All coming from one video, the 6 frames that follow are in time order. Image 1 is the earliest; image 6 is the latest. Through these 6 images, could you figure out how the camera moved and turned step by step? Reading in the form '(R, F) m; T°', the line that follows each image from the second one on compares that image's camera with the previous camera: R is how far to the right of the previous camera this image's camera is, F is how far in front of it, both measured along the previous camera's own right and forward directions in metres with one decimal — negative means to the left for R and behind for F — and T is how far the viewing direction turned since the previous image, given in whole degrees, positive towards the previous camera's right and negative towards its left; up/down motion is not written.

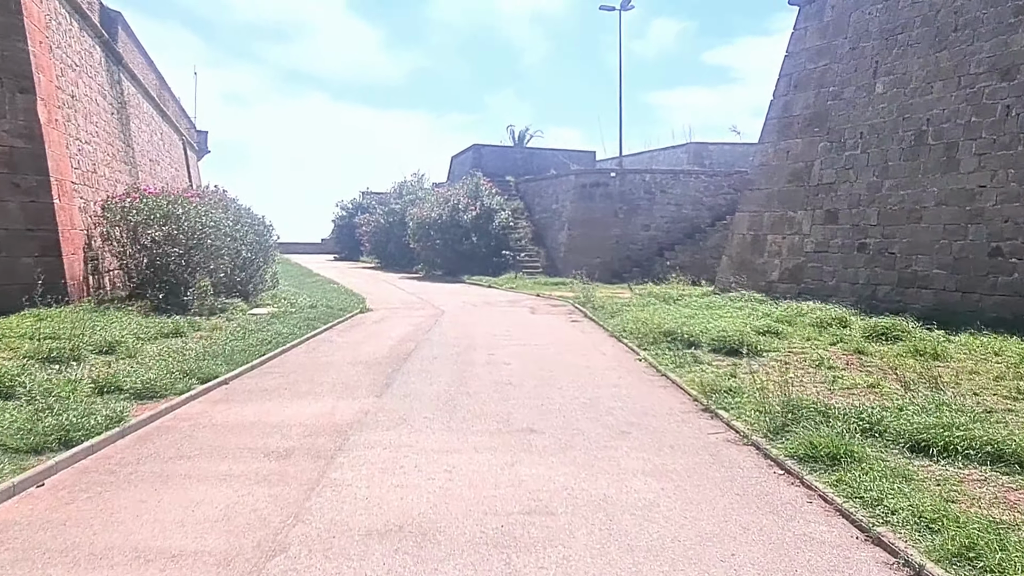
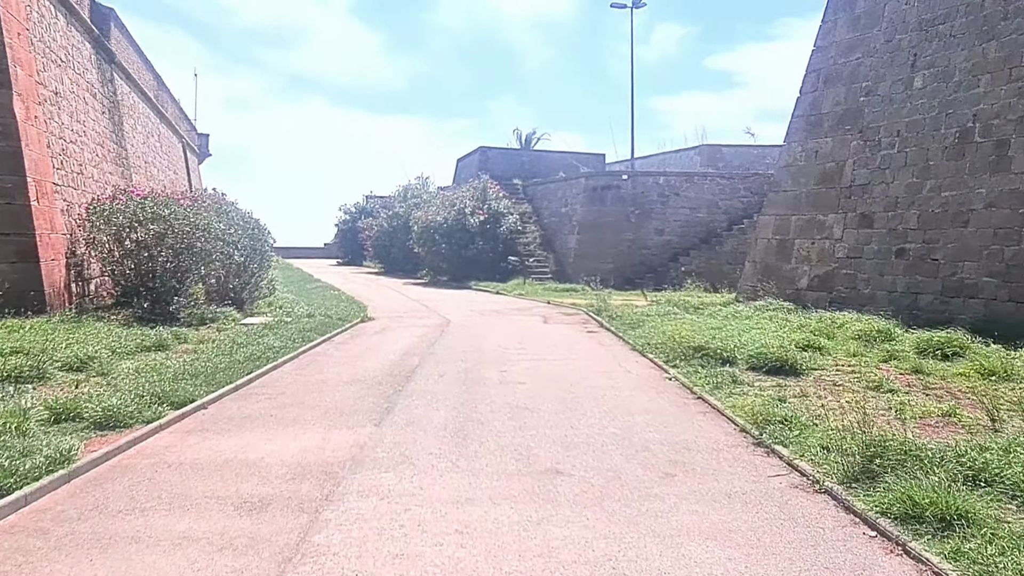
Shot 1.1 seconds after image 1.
(-0.1, +0.9) m; 0°
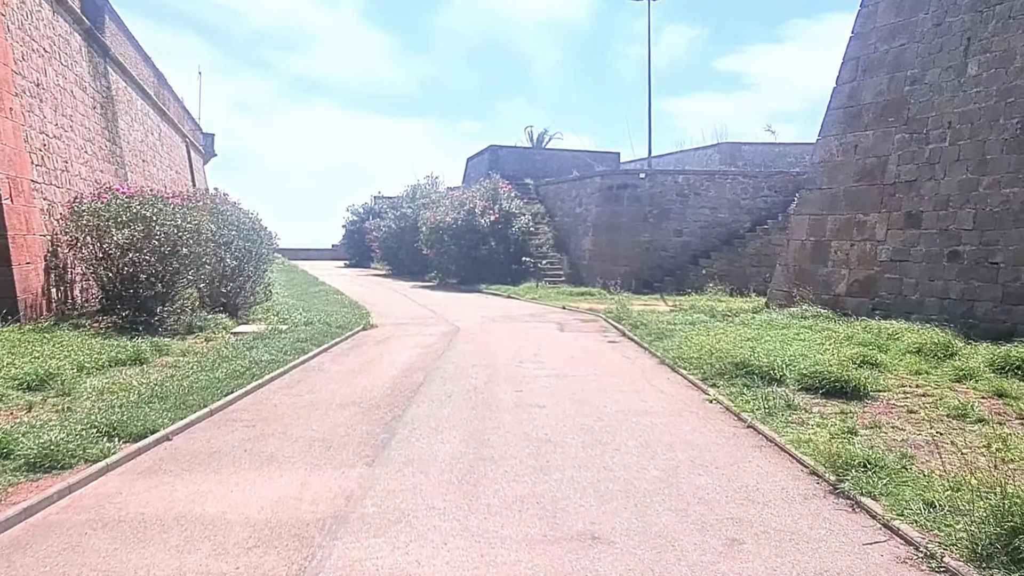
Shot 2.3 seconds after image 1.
(-0.1, +1.0) m; -1°
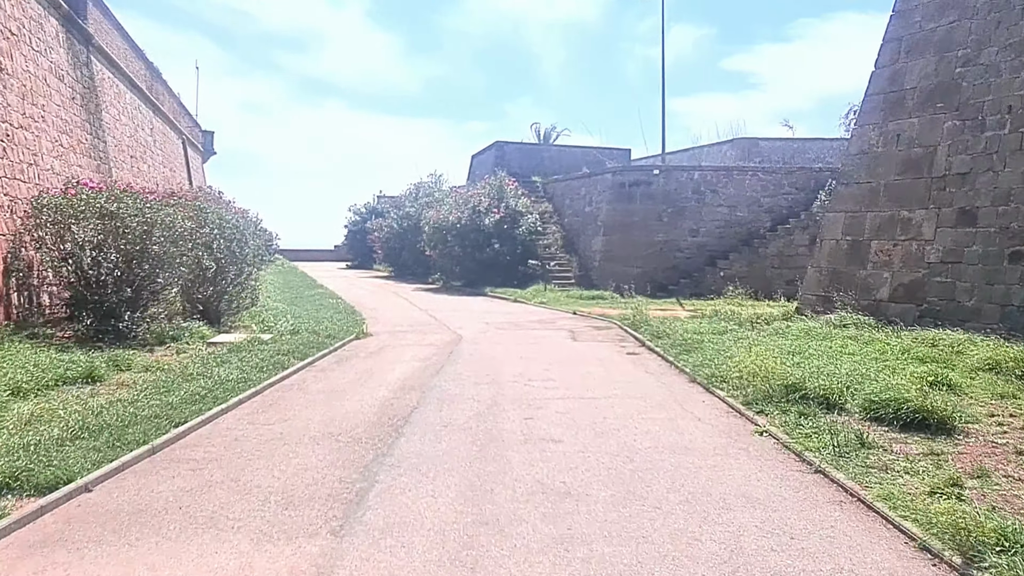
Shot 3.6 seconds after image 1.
(0.0, +1.2) m; 0°
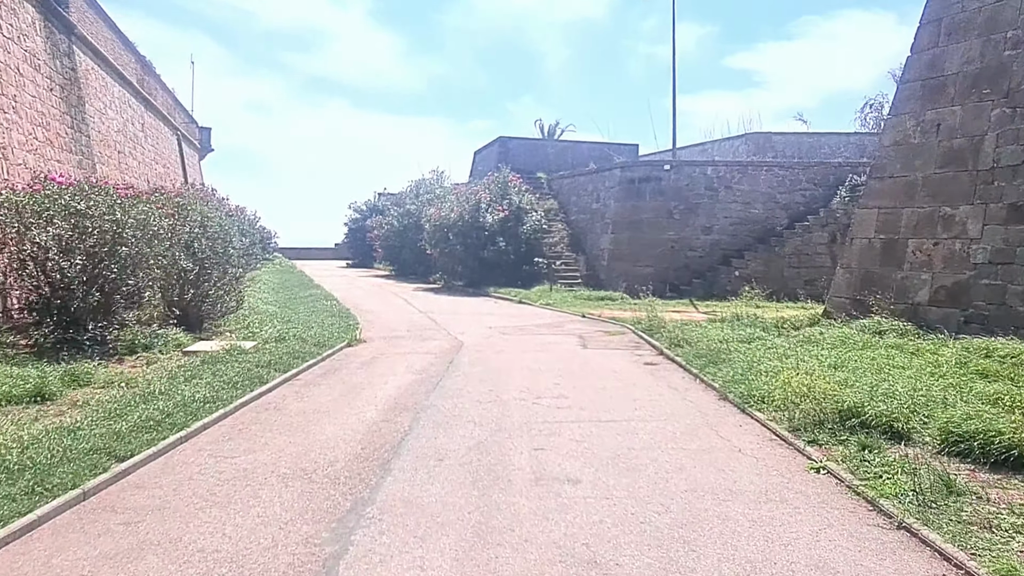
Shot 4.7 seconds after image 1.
(0.0, +0.9) m; 0°
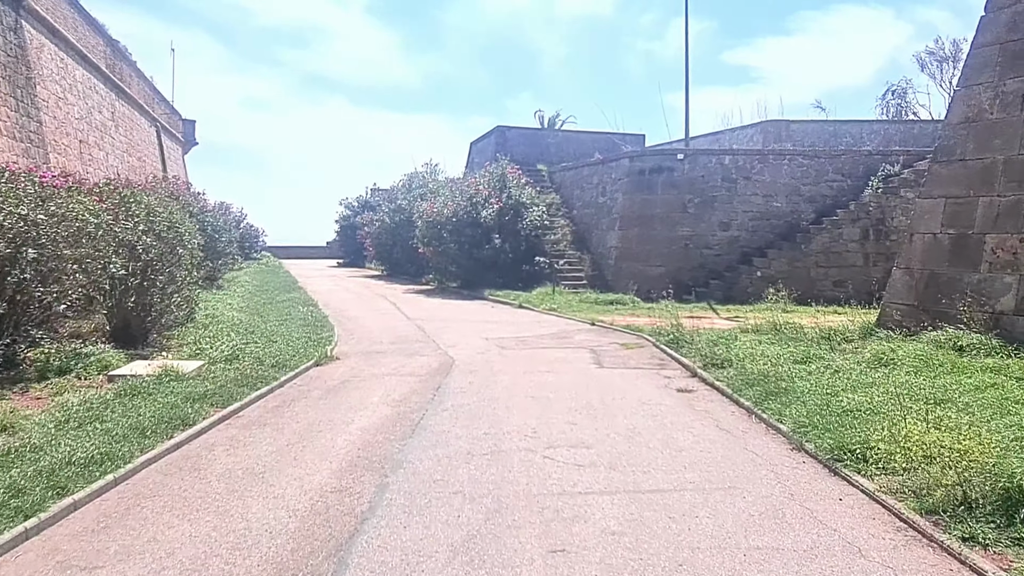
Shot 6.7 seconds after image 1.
(0.0, +1.8) m; 0°
